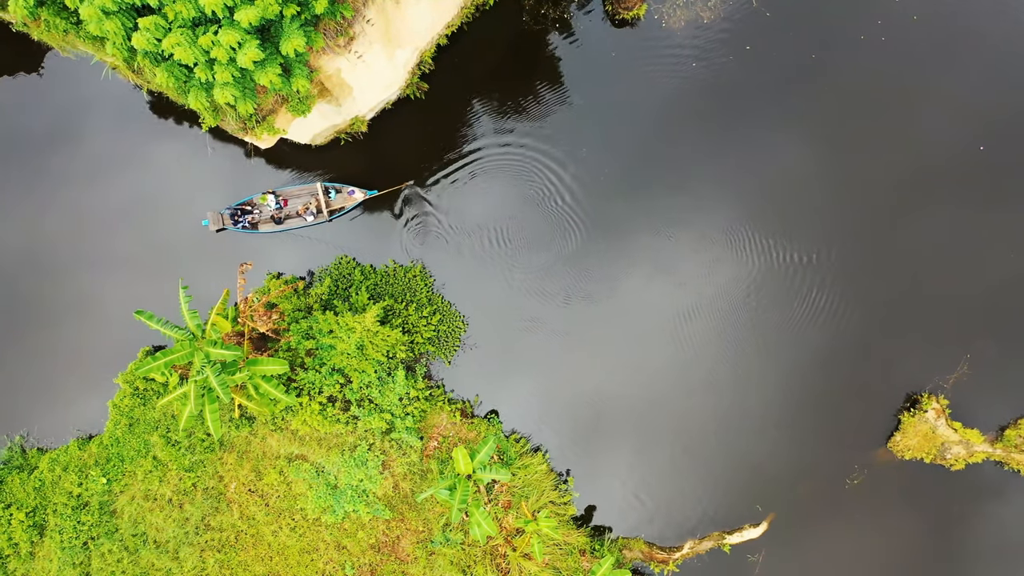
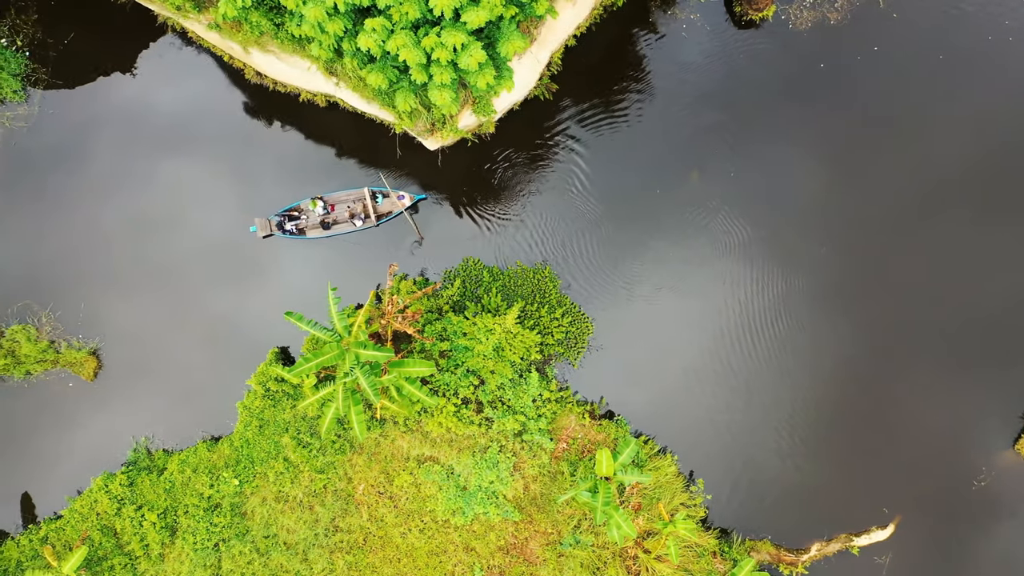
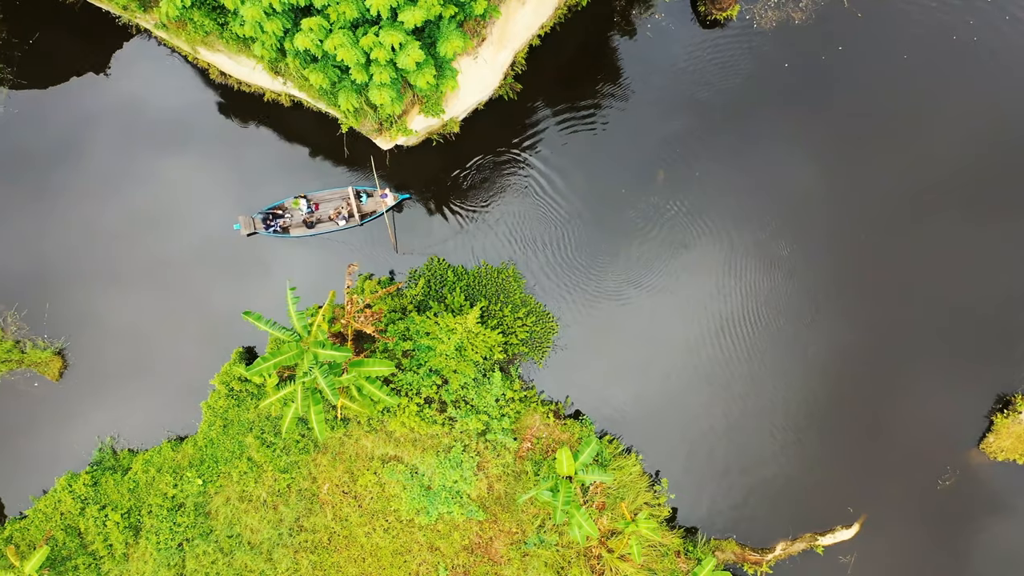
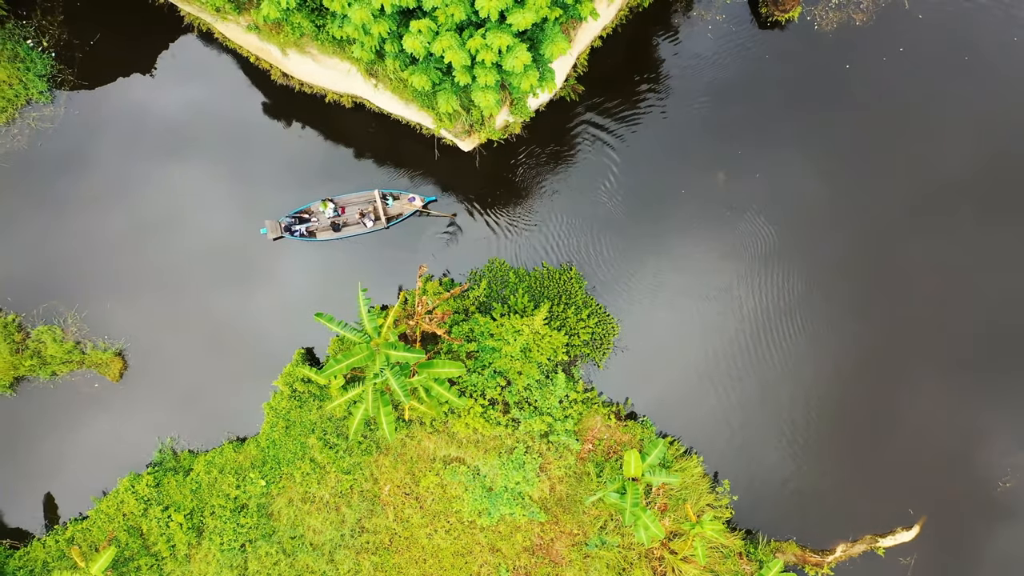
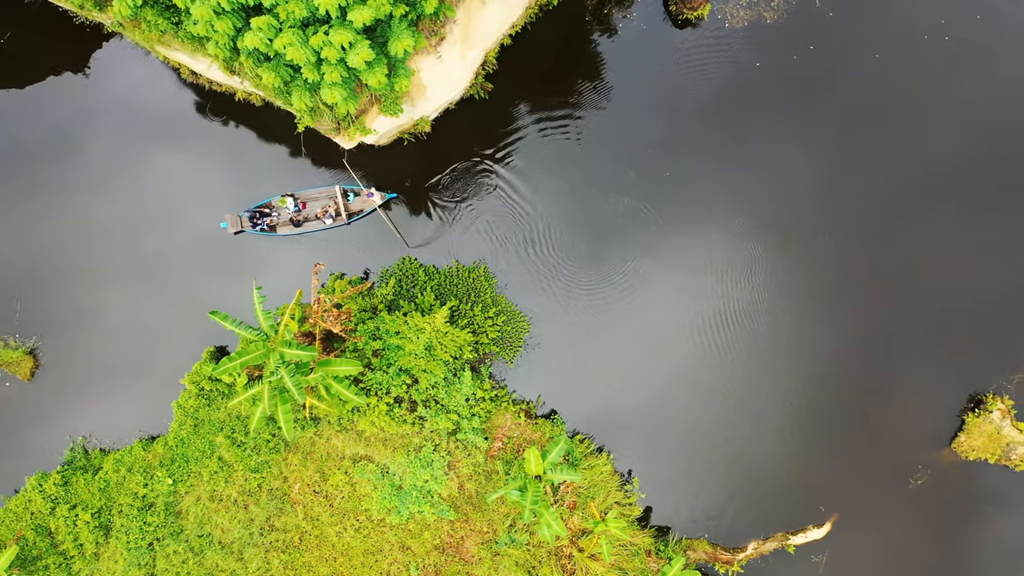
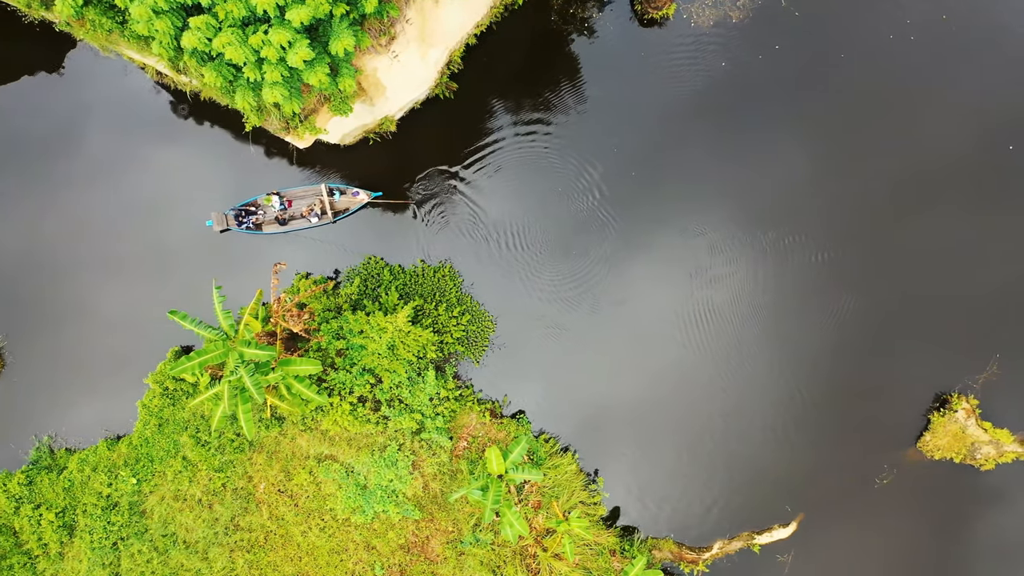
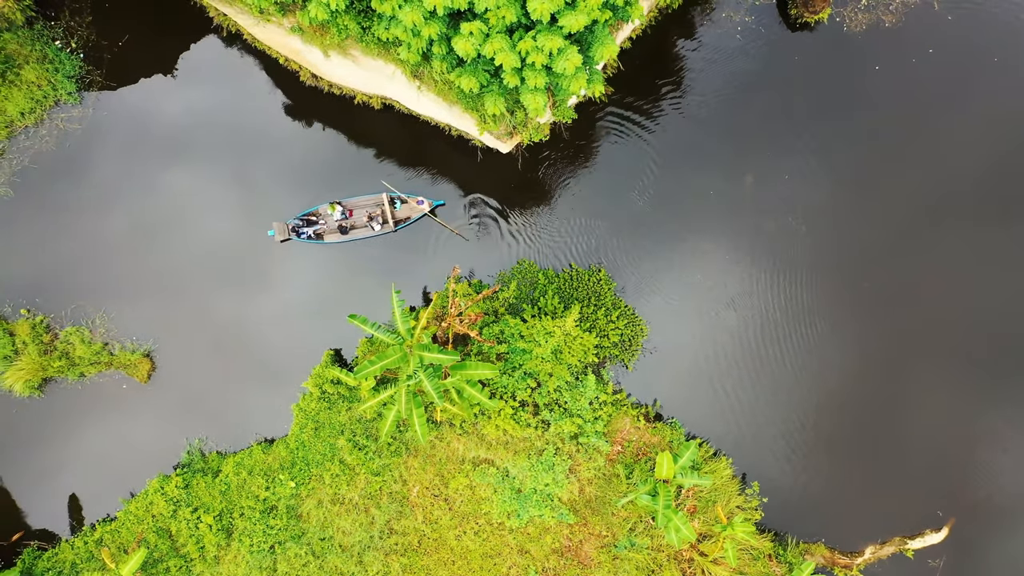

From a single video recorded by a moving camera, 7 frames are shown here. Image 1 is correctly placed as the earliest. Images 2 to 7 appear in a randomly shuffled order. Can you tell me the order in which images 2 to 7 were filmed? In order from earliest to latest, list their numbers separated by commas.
6, 5, 3, 2, 4, 7
